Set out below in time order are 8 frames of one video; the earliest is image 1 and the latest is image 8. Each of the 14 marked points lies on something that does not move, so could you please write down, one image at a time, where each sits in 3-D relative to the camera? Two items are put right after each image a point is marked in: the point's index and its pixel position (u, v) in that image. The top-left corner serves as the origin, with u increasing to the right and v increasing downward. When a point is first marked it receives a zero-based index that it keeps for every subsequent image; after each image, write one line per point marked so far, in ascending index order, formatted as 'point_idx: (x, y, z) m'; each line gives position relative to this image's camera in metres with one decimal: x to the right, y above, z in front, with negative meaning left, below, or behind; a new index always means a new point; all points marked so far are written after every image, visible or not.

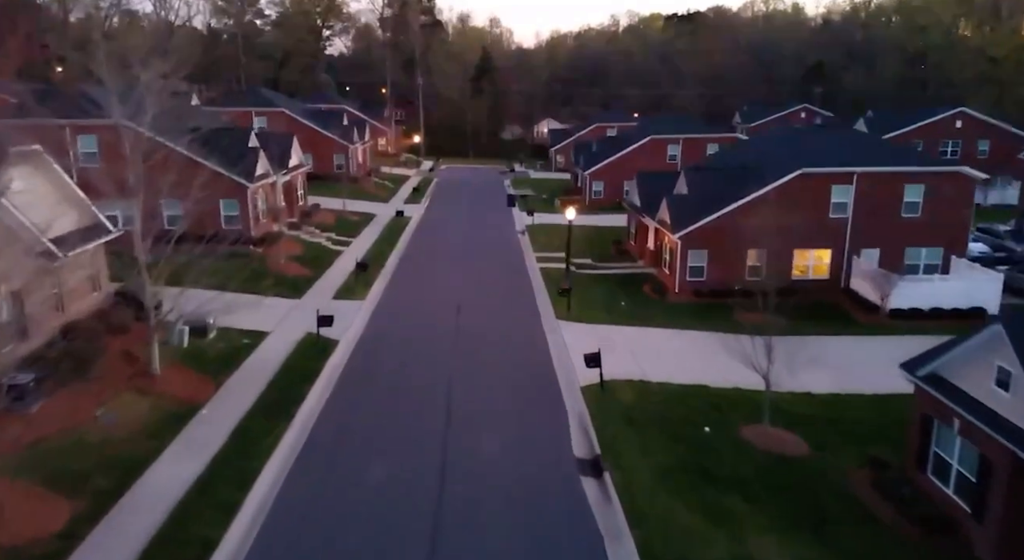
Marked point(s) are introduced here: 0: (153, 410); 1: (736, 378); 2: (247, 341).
0: (-7.4, -2.7, +15.3) m
1: (+5.5, -2.4, +18.3) m
2: (-7.1, -1.6, +19.7) m
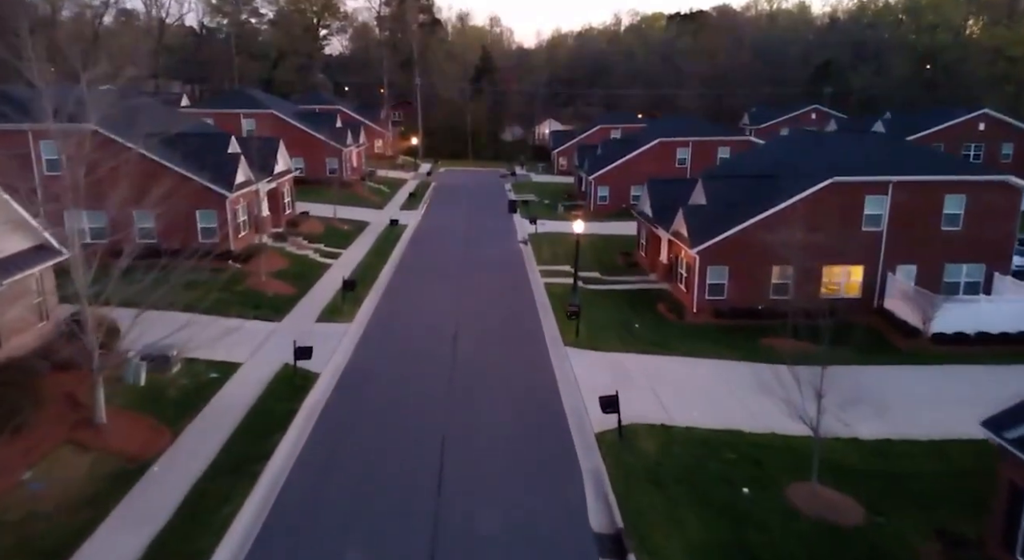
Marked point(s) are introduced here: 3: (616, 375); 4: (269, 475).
0: (-7.4, -3.3, +13.0) m
1: (+5.6, -3.0, +16.0) m
2: (-7.0, -2.3, +17.4) m
3: (+2.6, -2.4, +18.5) m
4: (-4.4, -3.5, +13.3) m
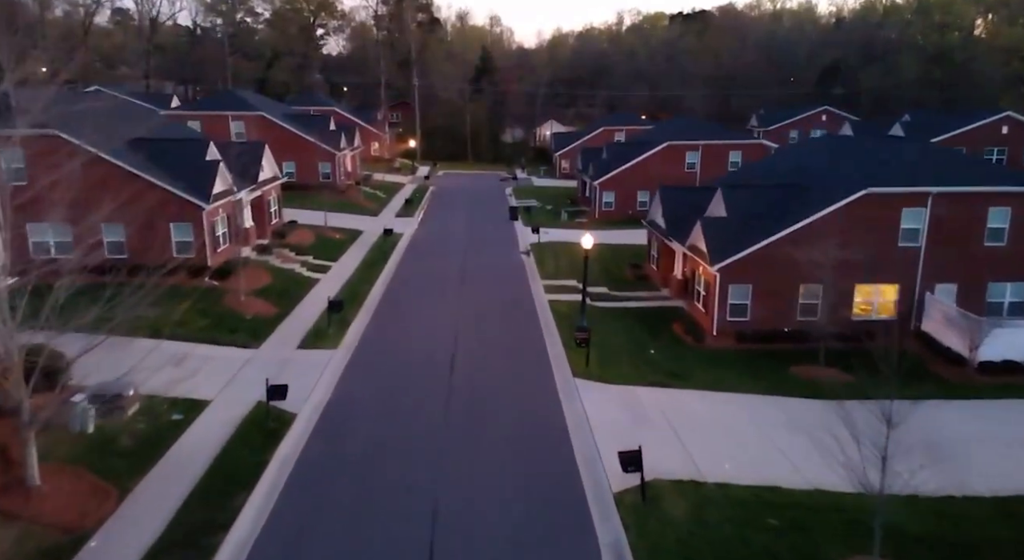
0: (-7.3, -3.9, +10.9) m
1: (+5.7, -3.6, +13.9) m
2: (-6.9, -2.9, +15.3) m
3: (+2.7, -3.0, +16.4) m
4: (-4.3, -4.1, +11.2) m
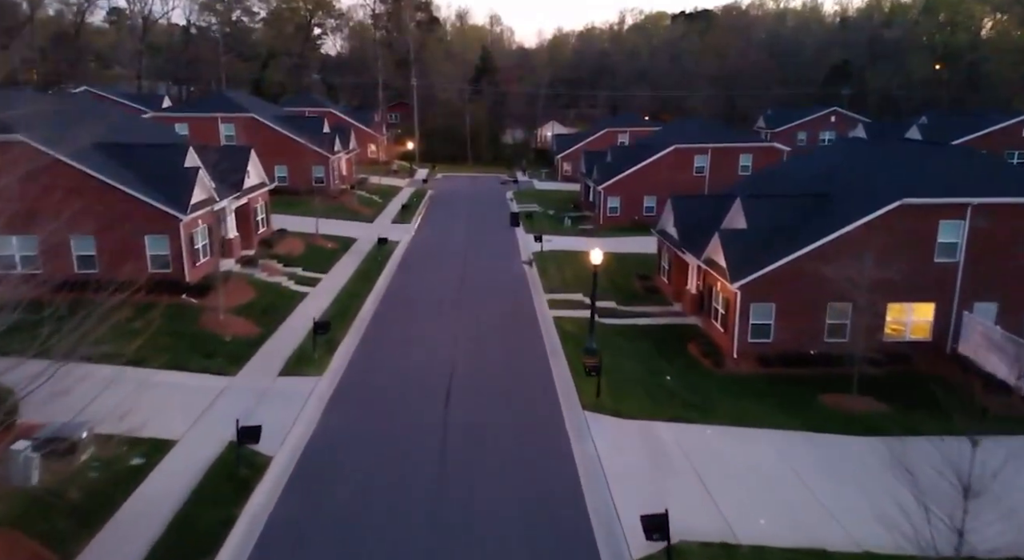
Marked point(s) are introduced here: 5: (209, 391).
0: (-7.2, -4.4, +9.1) m
1: (+5.7, -4.1, +12.1) m
2: (-6.9, -3.3, +13.5) m
3: (+2.7, -3.5, +14.7) m
4: (-4.2, -4.6, +9.5) m
5: (-6.9, -2.5, +16.9) m
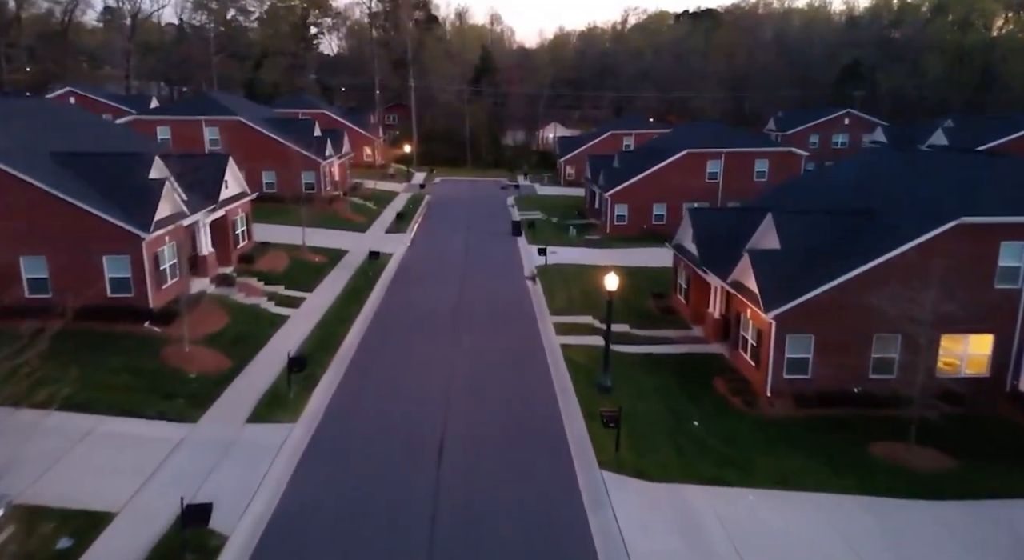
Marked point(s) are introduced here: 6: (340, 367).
0: (-7.1, -5.1, +6.7) m
1: (+5.8, -4.8, +9.7) m
2: (-6.8, -4.0, +11.1) m
3: (+2.8, -4.1, +12.2) m
4: (-4.2, -5.2, +7.0) m
5: (-6.8, -3.2, +14.5) m
6: (-4.4, -2.3, +18.5) m
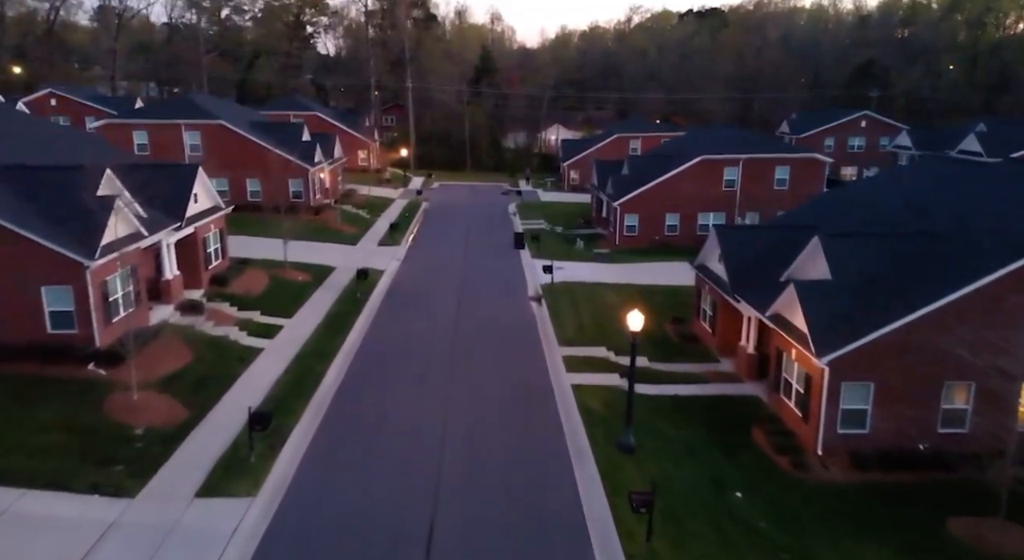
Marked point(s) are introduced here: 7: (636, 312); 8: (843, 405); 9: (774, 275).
0: (-7.0, -5.8, +3.9) m
1: (+5.9, -5.6, +7.0) m
2: (-6.7, -4.8, +8.4) m
3: (+2.9, -4.9, +9.5) m
4: (-4.0, -6.0, +4.3) m
5: (-6.7, -4.0, +11.8) m
6: (-4.3, -3.1, +15.7) m
7: (+2.5, -0.6, +14.8) m
8: (+6.8, -2.5, +15.0) m
9: (+6.5, +0.1, +18.4) m
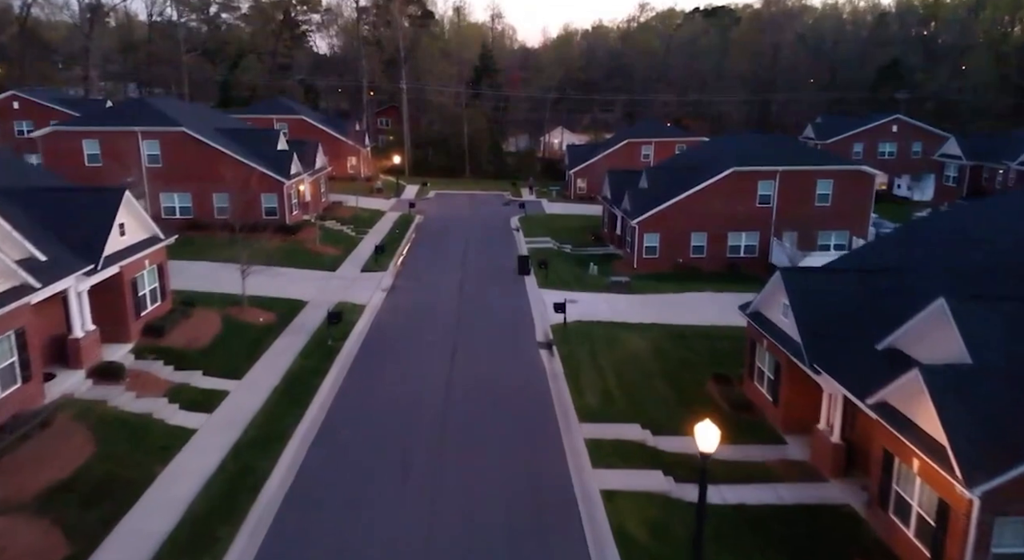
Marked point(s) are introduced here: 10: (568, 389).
0: (-6.9, -7.1, -0.7) m
1: (+6.1, -6.8, +2.4) m
2: (-6.5, -6.1, +3.8) m
3: (+3.1, -6.2, +4.9) m
4: (-3.9, -7.3, -0.3) m
5: (-6.6, -5.2, +7.2) m
6: (-4.1, -4.4, +11.1) m
7: (+2.6, -1.8, +10.2) m
8: (+6.9, -3.8, +10.4) m
9: (+6.6, -1.1, +13.8) m
10: (+1.6, -3.1, +17.5) m
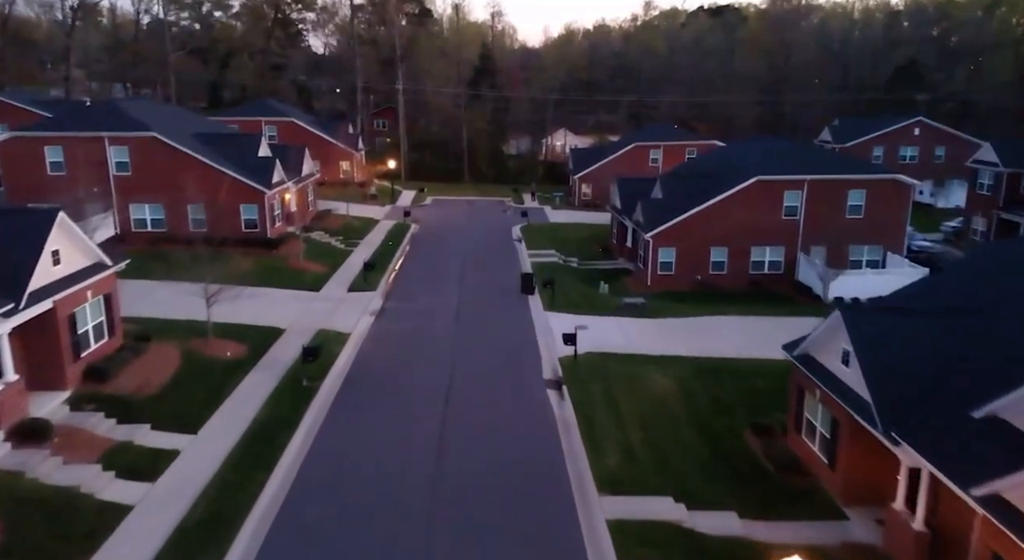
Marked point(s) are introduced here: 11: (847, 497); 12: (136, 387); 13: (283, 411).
0: (-6.8, -7.8, -3.5) m
1: (+6.2, -7.6, -0.4) m
2: (-6.4, -6.8, +1.0) m
3: (+3.2, -6.9, +2.1) m
4: (-3.8, -8.0, -3.1) m
5: (-6.5, -6.0, +4.4) m
6: (-4.0, -5.2, +8.3) m
7: (+2.7, -2.6, +7.4) m
8: (+7.0, -4.6, +7.6) m
9: (+6.7, -1.9, +11.0) m
10: (+1.7, -3.9, +14.7) m
11: (+6.2, -4.1, +13.7) m
12: (-8.4, -2.4, +16.4) m
13: (-5.2, -3.0, +16.9) m
